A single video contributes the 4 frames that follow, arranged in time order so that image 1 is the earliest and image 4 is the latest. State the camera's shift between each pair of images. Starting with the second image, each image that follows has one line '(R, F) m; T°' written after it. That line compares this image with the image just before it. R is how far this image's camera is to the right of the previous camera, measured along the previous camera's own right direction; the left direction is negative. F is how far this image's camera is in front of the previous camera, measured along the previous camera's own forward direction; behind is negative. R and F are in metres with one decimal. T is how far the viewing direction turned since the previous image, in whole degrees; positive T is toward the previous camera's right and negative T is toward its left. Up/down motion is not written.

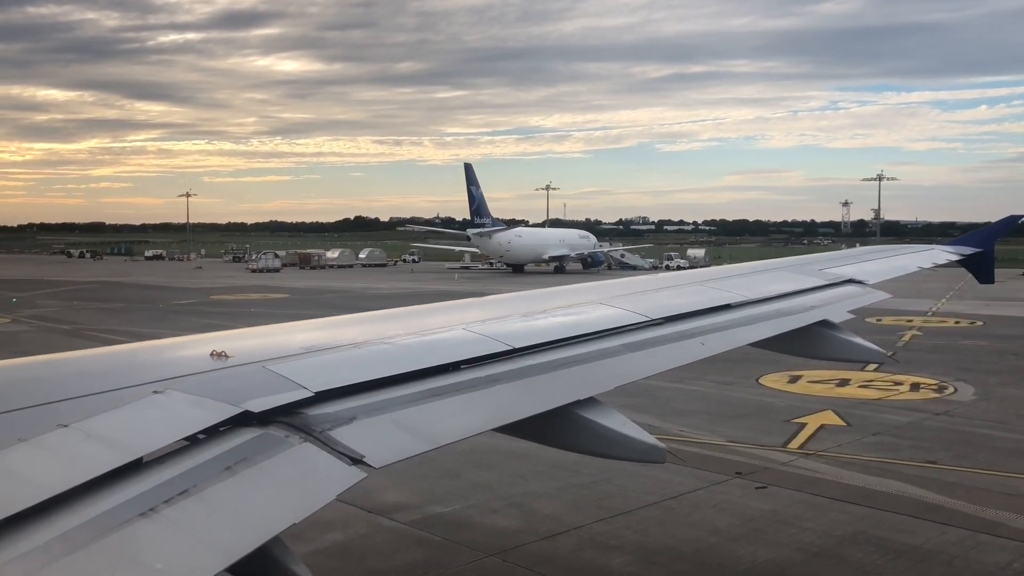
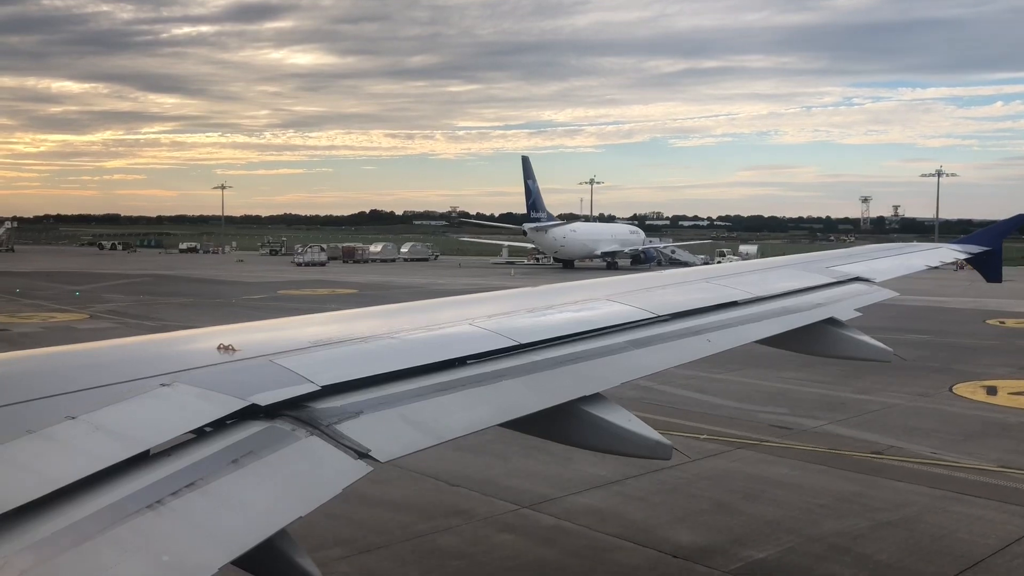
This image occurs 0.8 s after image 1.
(-0.7, +0.3) m; -1°
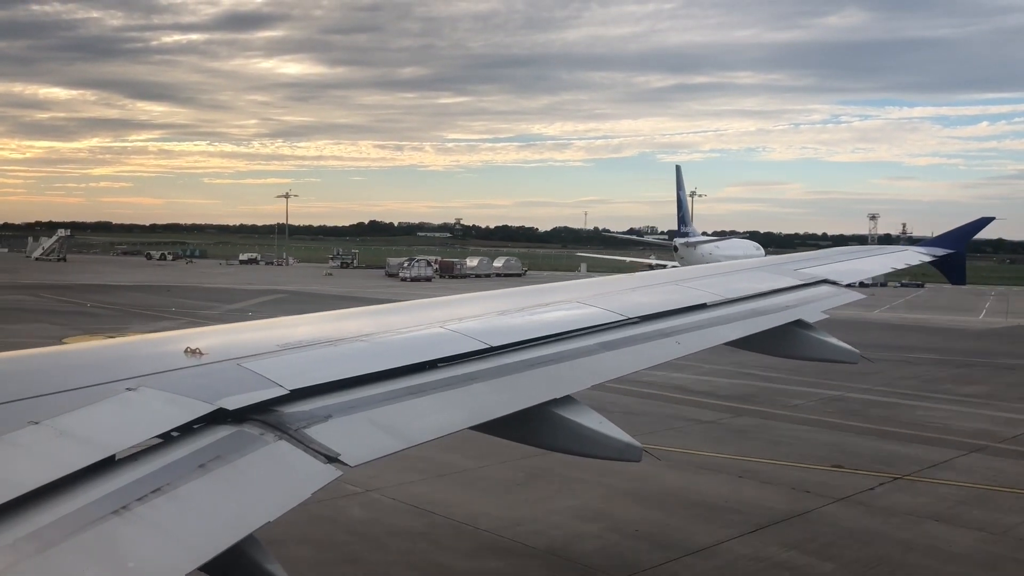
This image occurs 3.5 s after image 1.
(+0.4, 0.0) m; +1°
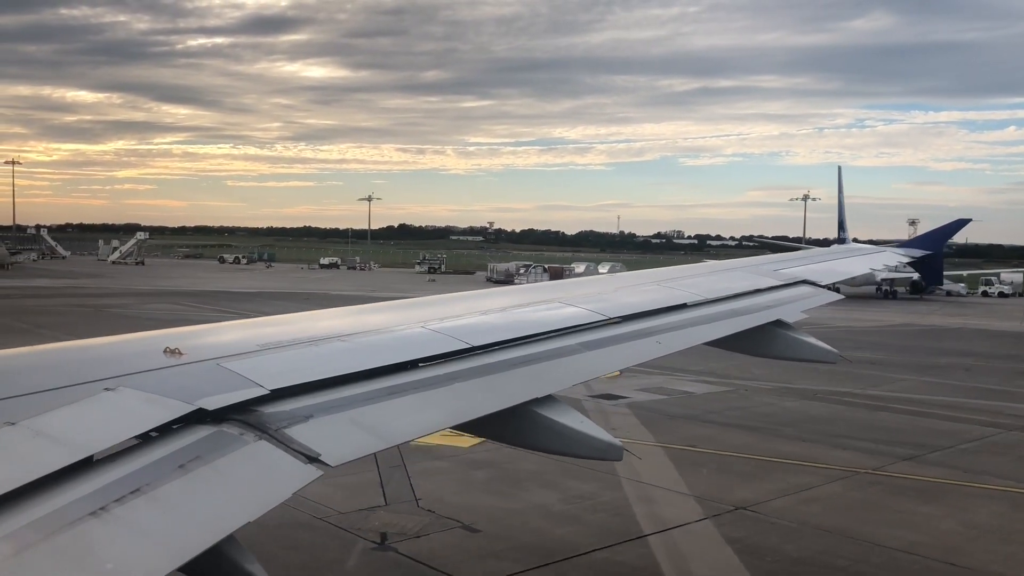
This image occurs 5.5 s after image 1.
(+0.5, +1.3) m; -1°
